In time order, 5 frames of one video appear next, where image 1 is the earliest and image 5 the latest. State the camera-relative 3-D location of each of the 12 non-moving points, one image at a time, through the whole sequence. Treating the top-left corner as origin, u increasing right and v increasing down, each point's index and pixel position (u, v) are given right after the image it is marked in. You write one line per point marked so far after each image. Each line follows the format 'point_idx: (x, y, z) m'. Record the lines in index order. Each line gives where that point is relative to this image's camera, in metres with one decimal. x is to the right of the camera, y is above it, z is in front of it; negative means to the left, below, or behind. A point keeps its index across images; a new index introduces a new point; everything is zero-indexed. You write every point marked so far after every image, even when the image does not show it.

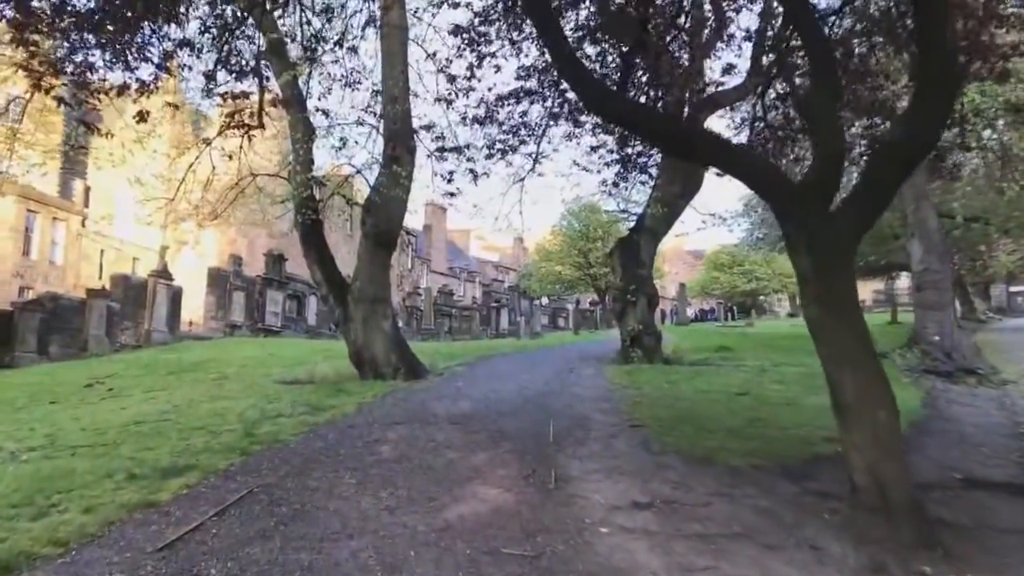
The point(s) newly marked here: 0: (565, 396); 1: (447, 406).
0: (+0.7, -1.4, +9.8) m
1: (-0.8, -1.4, +9.1) m
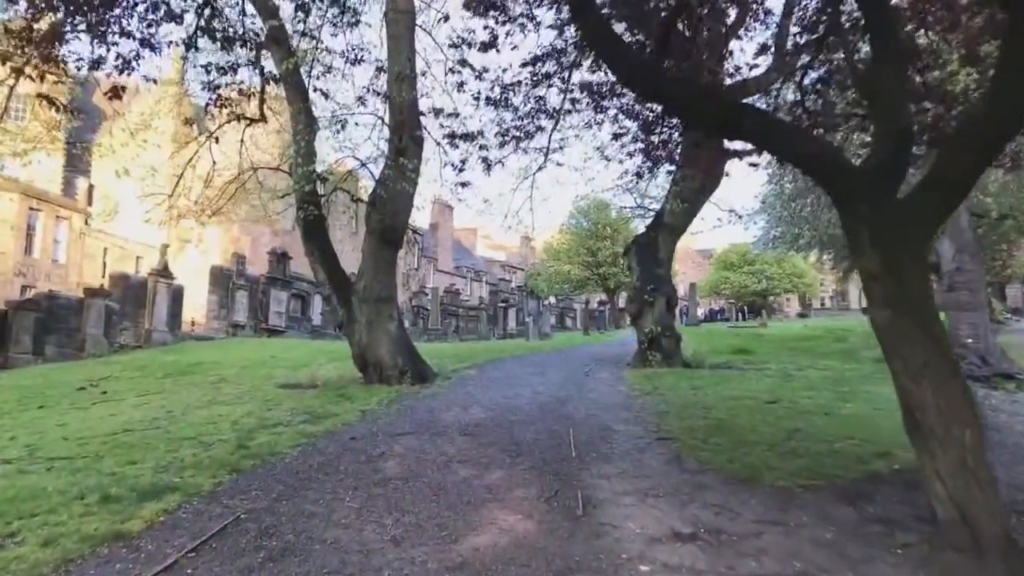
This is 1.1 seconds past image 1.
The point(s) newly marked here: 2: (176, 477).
0: (+0.9, -1.4, +9.2) m
1: (-0.6, -1.4, +8.5) m
2: (-2.5, -1.4, +5.7) m
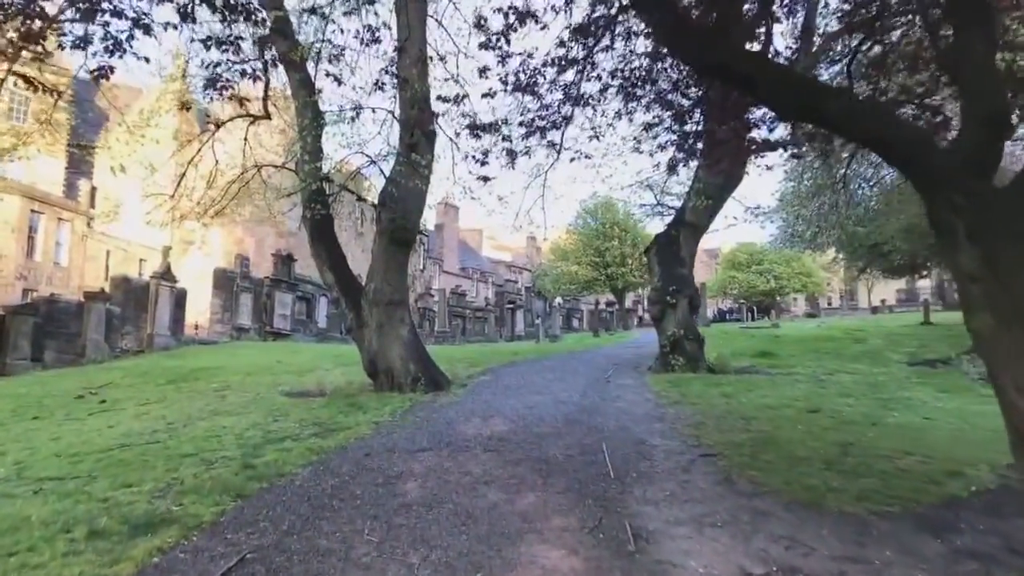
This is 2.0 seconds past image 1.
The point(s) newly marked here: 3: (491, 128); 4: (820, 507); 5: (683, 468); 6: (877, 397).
0: (+1.2, -1.4, +8.6) m
1: (-0.4, -1.5, +7.9) m
2: (-2.3, -1.5, +5.1) m
3: (-0.2, +2.0, +9.3) m
4: (+2.0, -1.4, +5.0) m
5: (+1.4, -1.4, +6.0) m
6: (+4.9, -1.5, +10.0) m
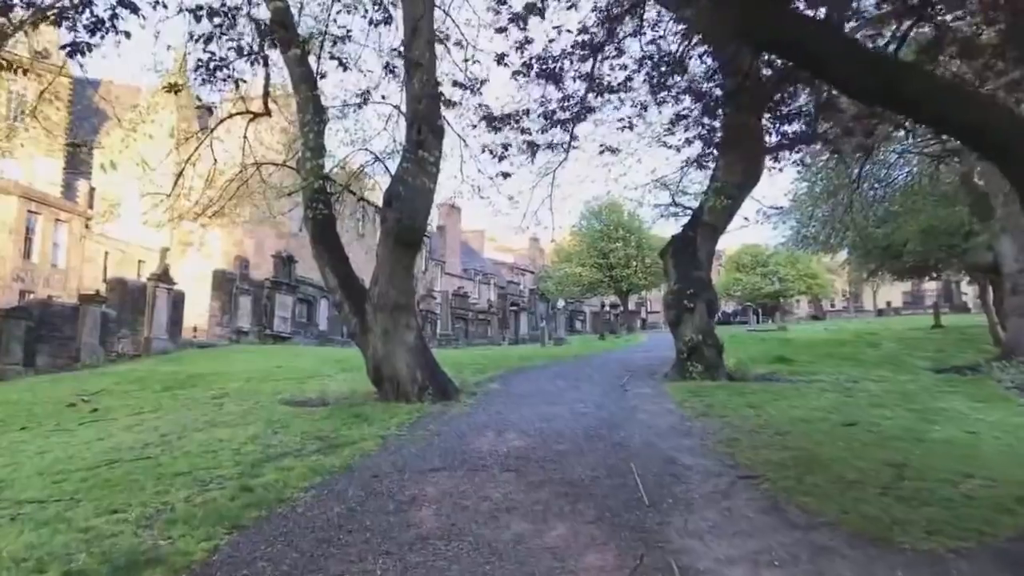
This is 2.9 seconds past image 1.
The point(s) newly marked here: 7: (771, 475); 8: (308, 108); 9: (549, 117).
0: (+1.3, -1.5, +8.0) m
1: (-0.2, -1.5, +7.4) m
2: (-2.1, -1.5, +4.6) m
3: (-0.1, +2.0, +8.8) m
4: (+2.2, -1.5, +4.4) m
5: (+1.5, -1.5, +5.5) m
6: (+5.0, -1.5, +9.5) m
7: (+2.0, -1.4, +5.8) m
8: (-3.0, +2.6, +11.0) m
9: (+0.4, +1.9, +8.4) m
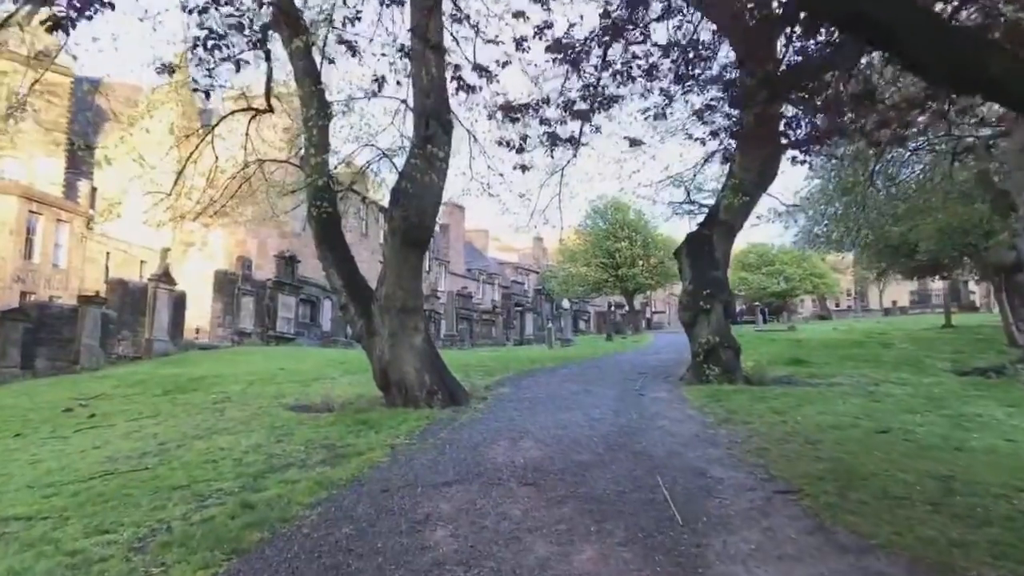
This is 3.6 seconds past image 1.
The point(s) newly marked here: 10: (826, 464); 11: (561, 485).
0: (+1.5, -1.5, +7.6) m
1: (0.0, -1.5, +7.0) m
2: (-2.0, -1.5, +4.2) m
3: (+0.1, +2.0, +8.4) m
4: (+2.3, -1.5, +4.0) m
5: (+1.7, -1.5, +5.1) m
6: (+5.2, -1.5, +9.0) m
7: (+2.1, -1.5, +5.4) m
8: (-2.8, +2.6, +10.7) m
9: (+0.5, +1.9, +8.0) m
10: (+2.6, -1.4, +6.2) m
11: (+0.4, -1.5, +5.8) m
